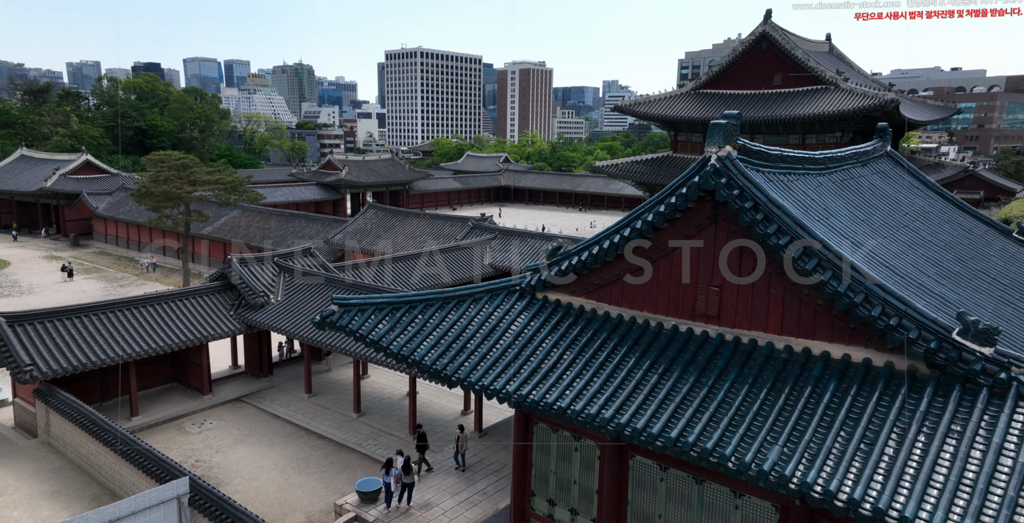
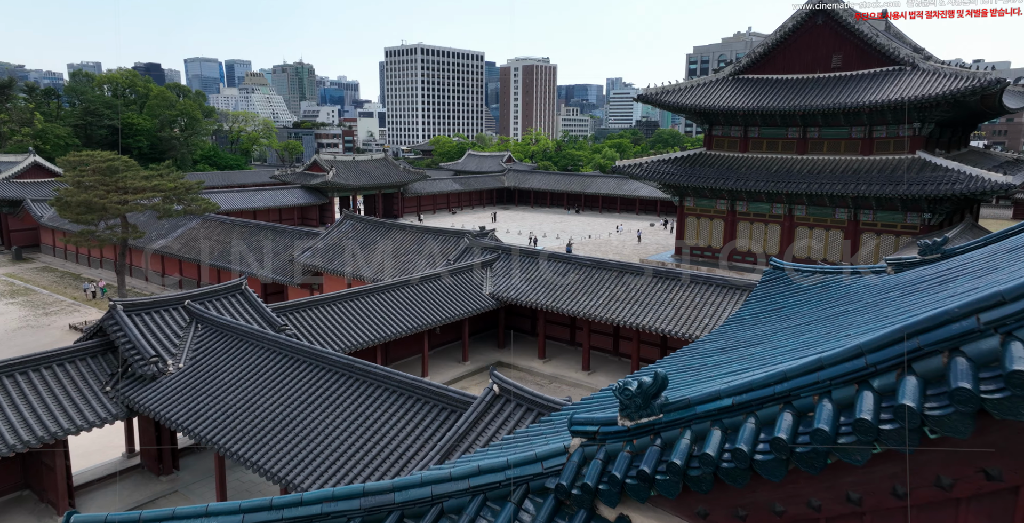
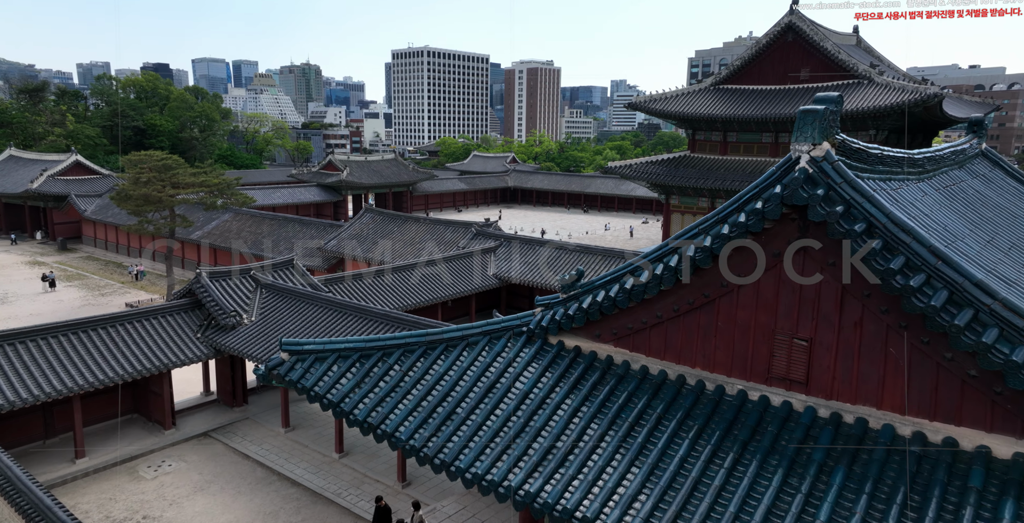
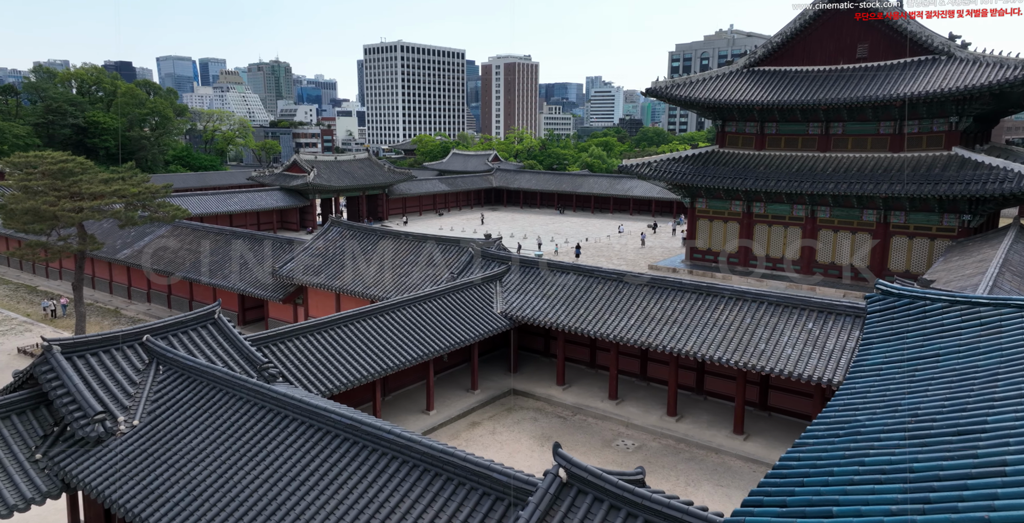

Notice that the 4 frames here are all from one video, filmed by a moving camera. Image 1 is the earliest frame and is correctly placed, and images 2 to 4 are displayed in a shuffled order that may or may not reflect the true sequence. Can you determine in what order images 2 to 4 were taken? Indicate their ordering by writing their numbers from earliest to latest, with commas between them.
3, 2, 4
